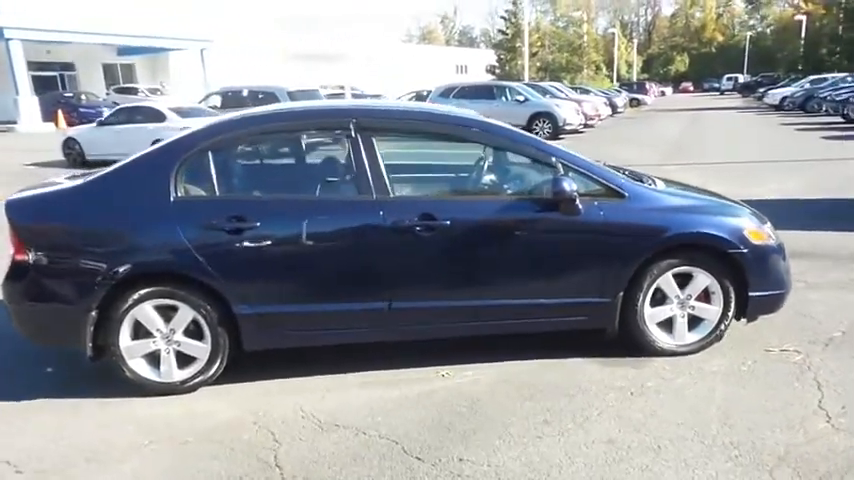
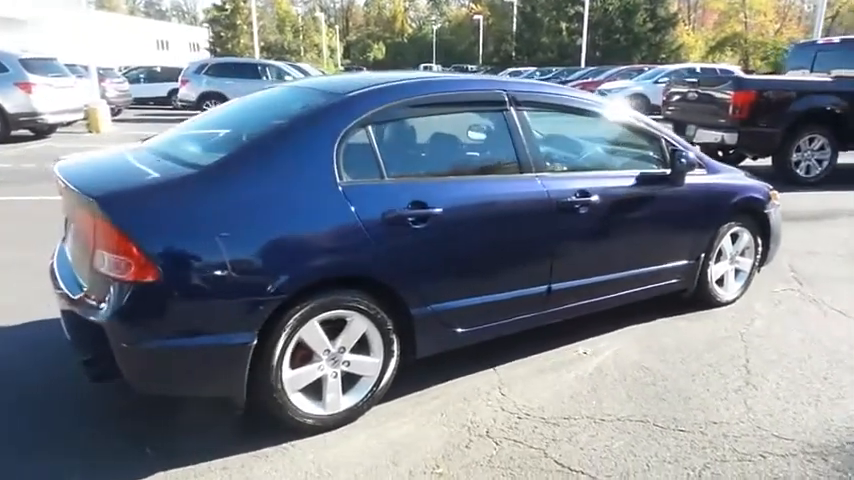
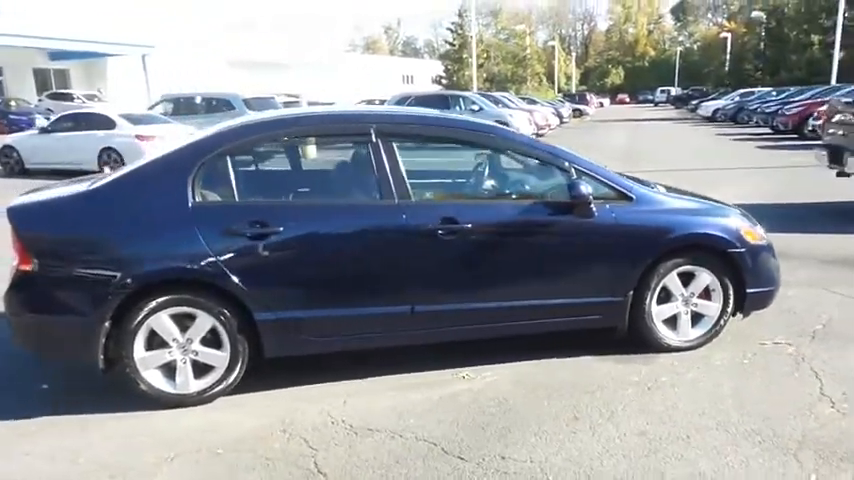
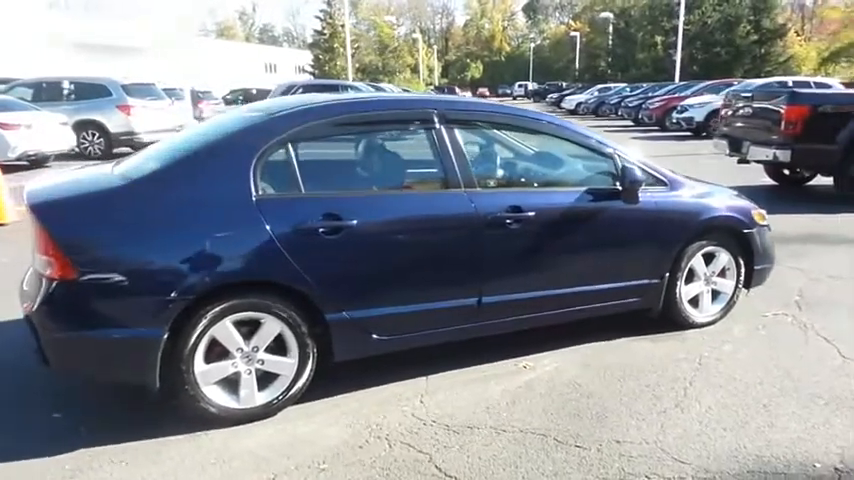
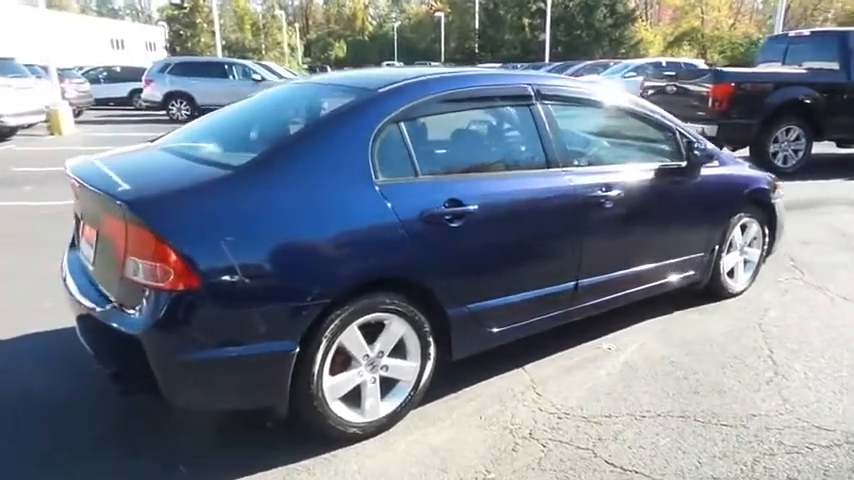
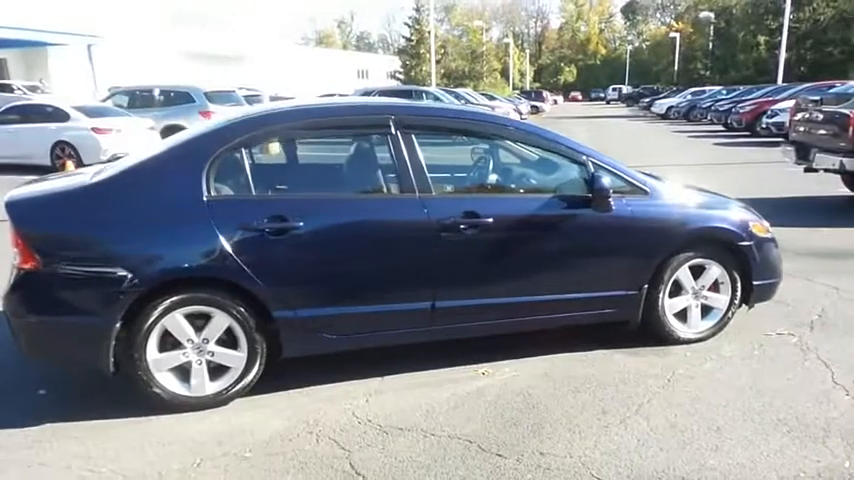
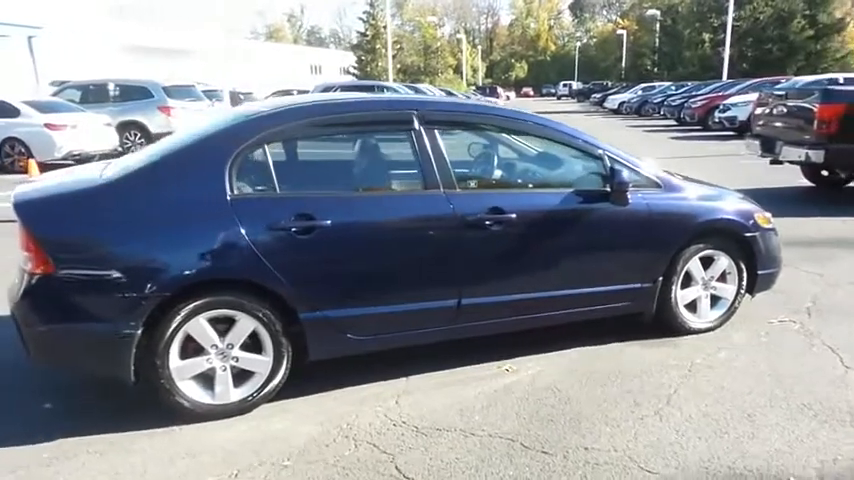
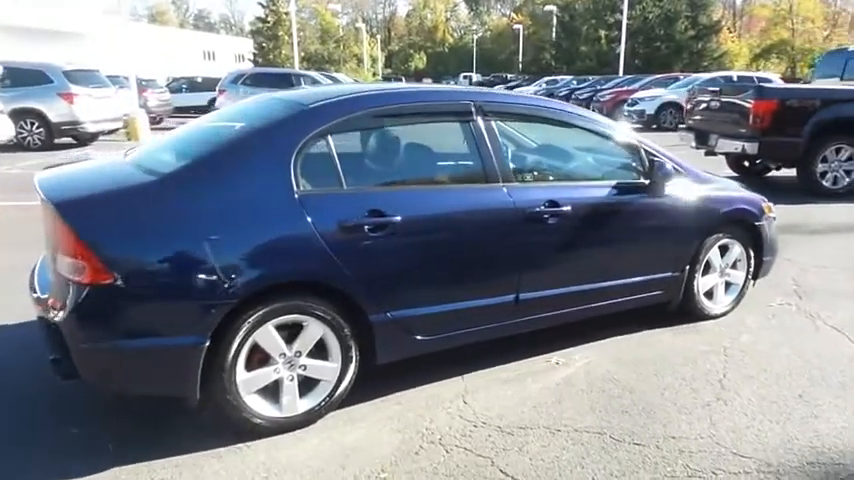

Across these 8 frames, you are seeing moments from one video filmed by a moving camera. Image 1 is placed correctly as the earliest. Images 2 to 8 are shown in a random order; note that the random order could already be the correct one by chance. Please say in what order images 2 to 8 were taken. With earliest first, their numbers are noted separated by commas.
3, 6, 7, 4, 8, 2, 5
